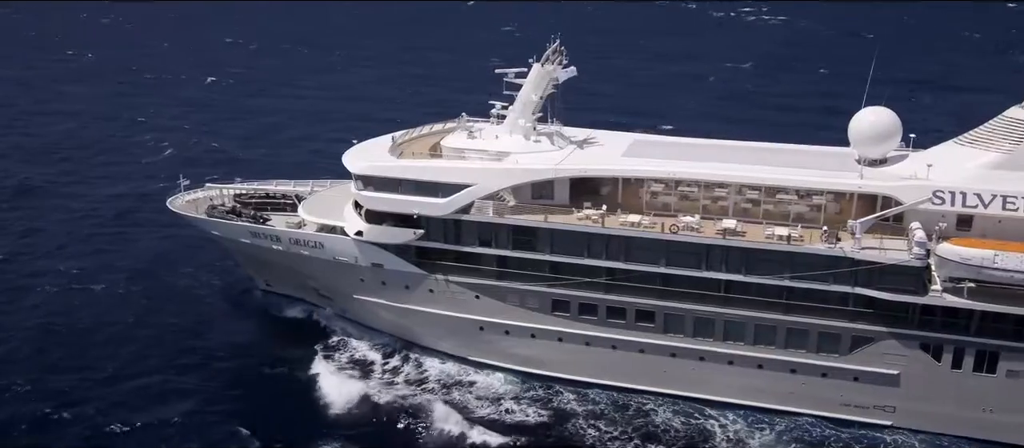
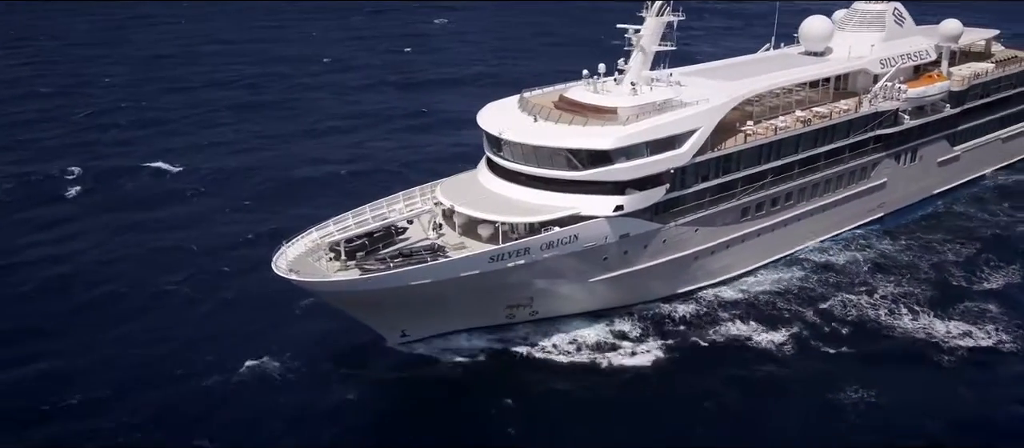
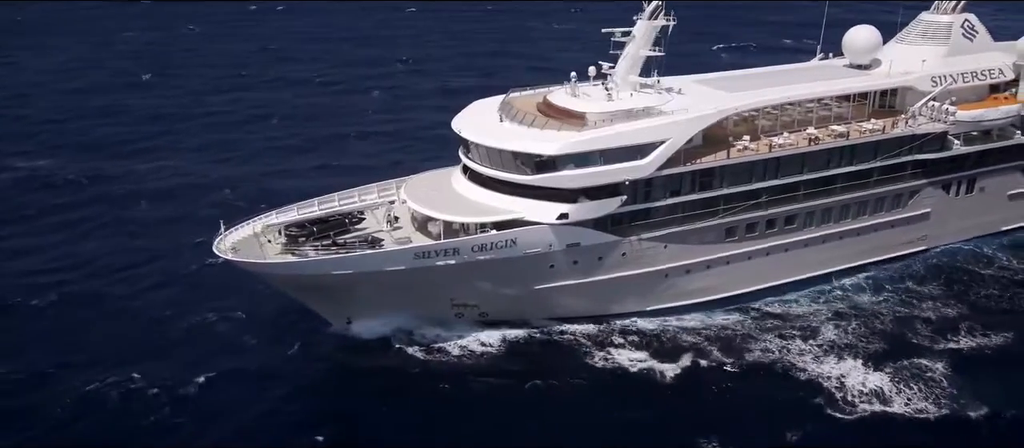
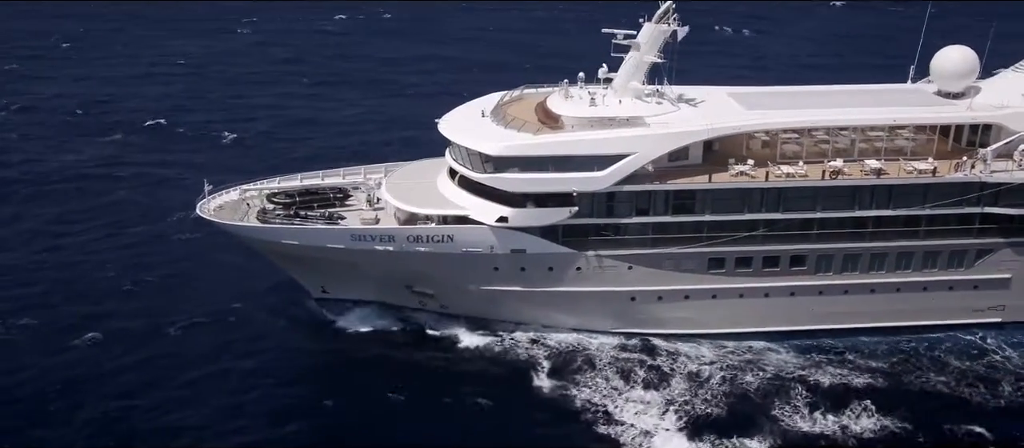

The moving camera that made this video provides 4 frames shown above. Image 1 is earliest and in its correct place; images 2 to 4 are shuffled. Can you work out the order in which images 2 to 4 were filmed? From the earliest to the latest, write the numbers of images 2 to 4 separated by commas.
4, 3, 2
